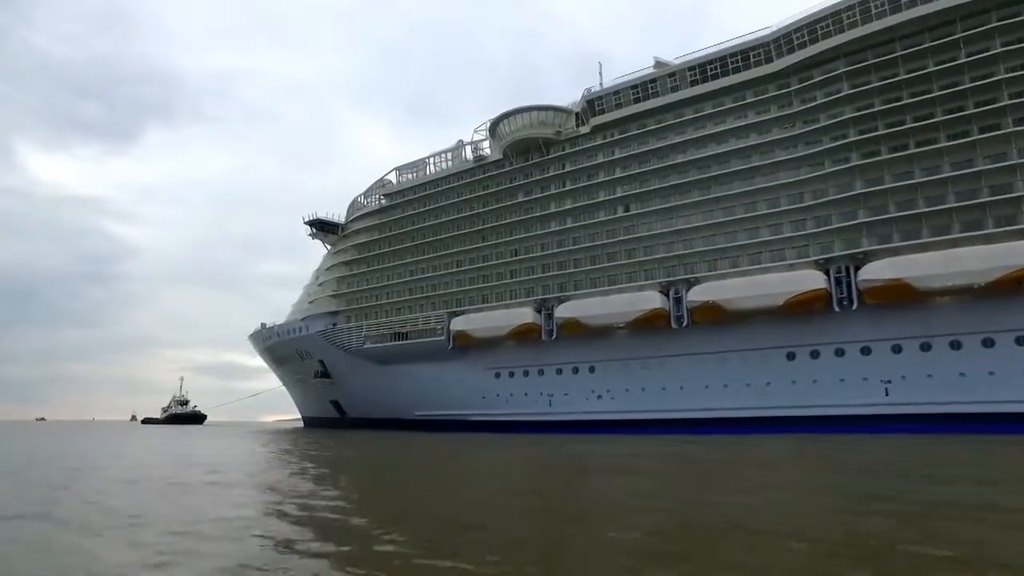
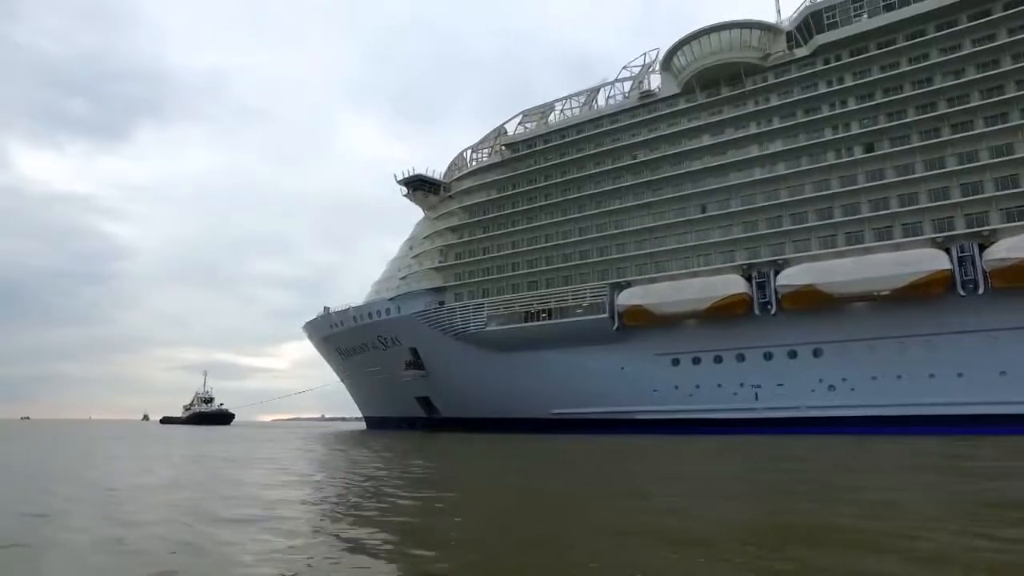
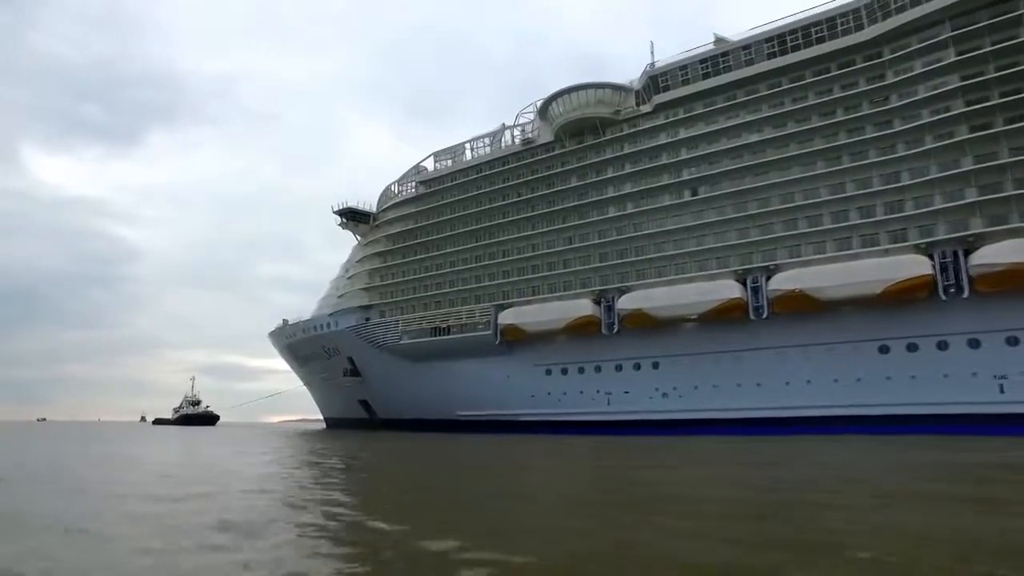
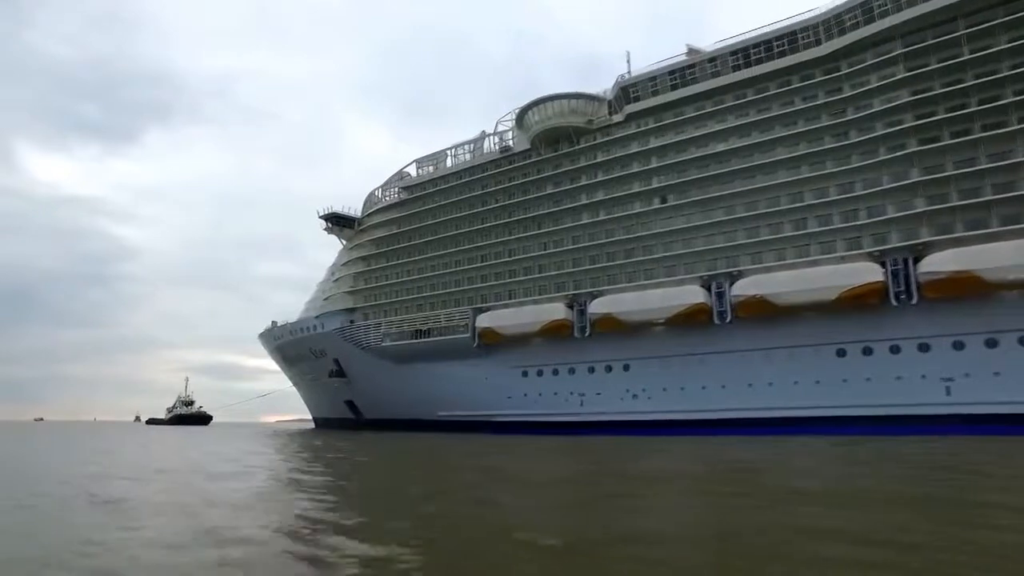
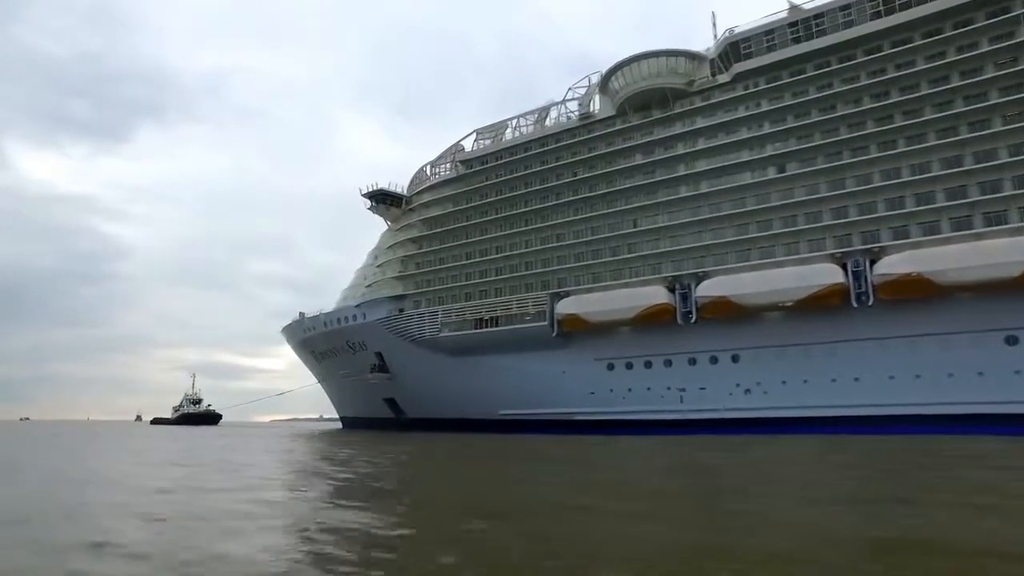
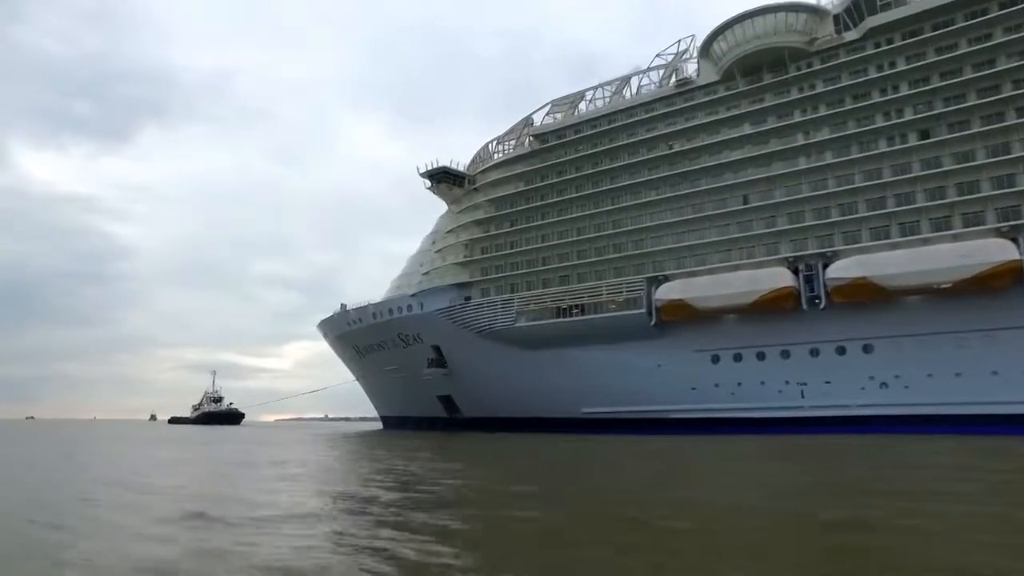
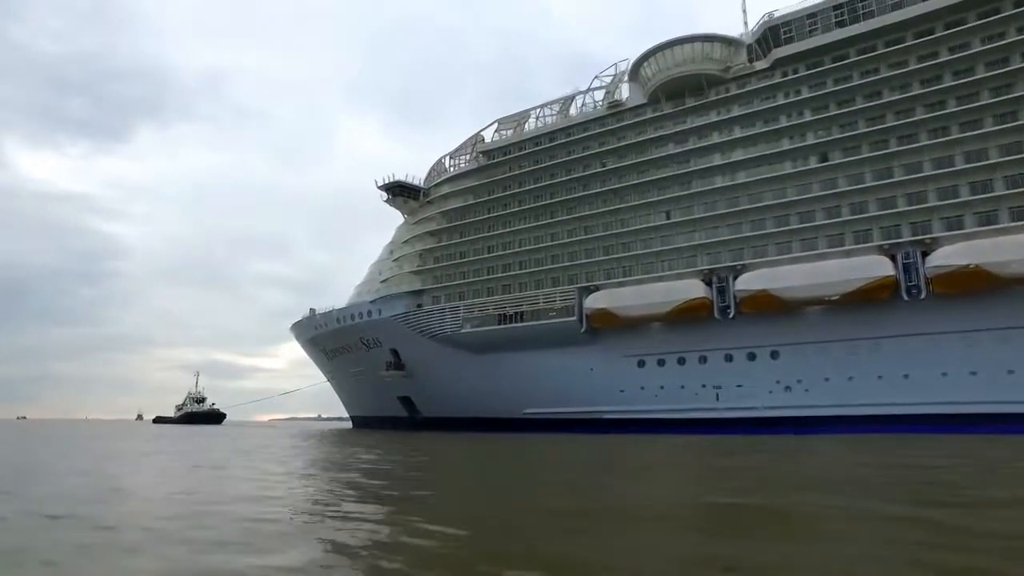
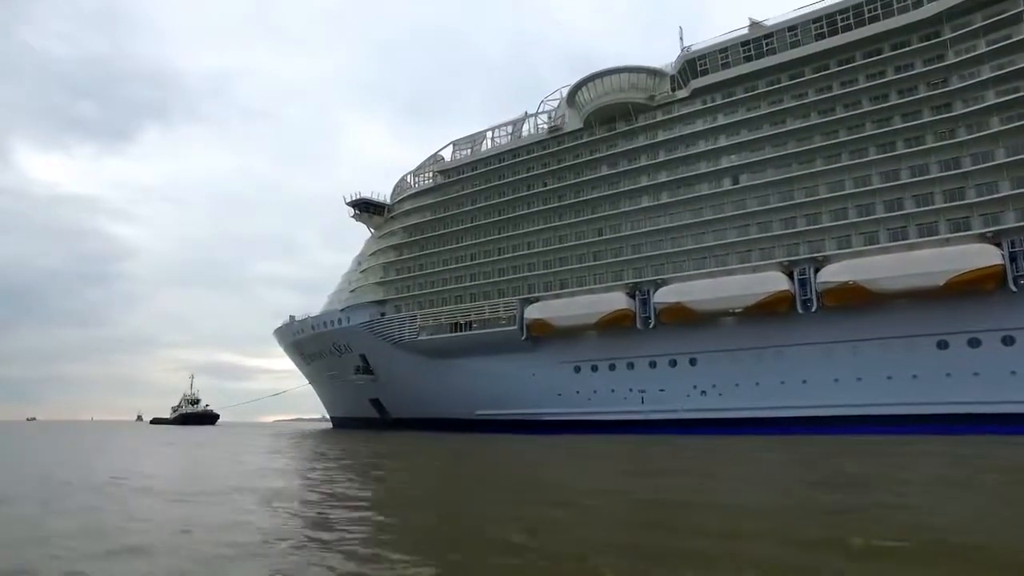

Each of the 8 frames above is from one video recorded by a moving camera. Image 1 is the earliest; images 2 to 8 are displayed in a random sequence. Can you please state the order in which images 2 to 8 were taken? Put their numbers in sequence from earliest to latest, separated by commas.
4, 3, 8, 5, 7, 2, 6
